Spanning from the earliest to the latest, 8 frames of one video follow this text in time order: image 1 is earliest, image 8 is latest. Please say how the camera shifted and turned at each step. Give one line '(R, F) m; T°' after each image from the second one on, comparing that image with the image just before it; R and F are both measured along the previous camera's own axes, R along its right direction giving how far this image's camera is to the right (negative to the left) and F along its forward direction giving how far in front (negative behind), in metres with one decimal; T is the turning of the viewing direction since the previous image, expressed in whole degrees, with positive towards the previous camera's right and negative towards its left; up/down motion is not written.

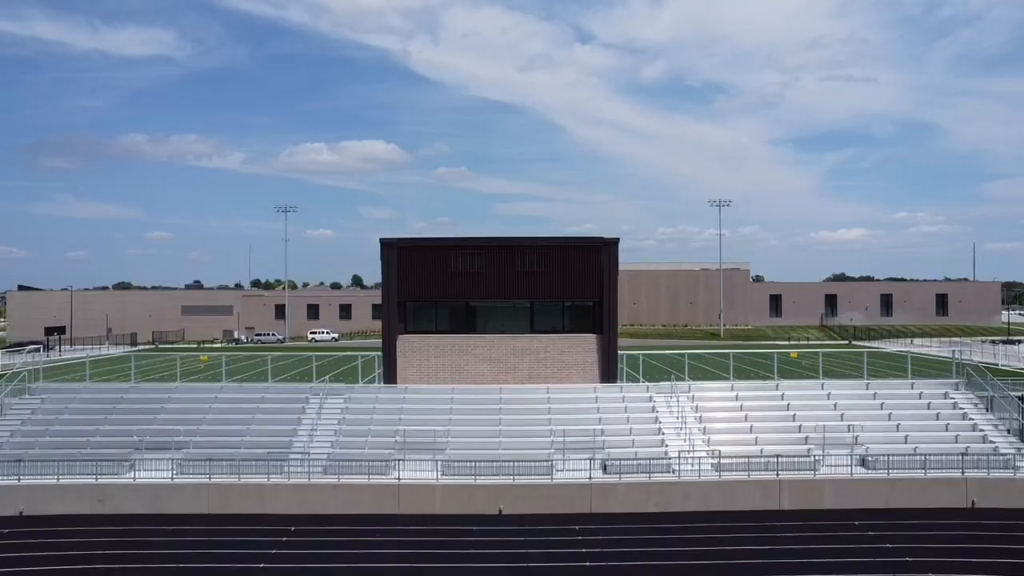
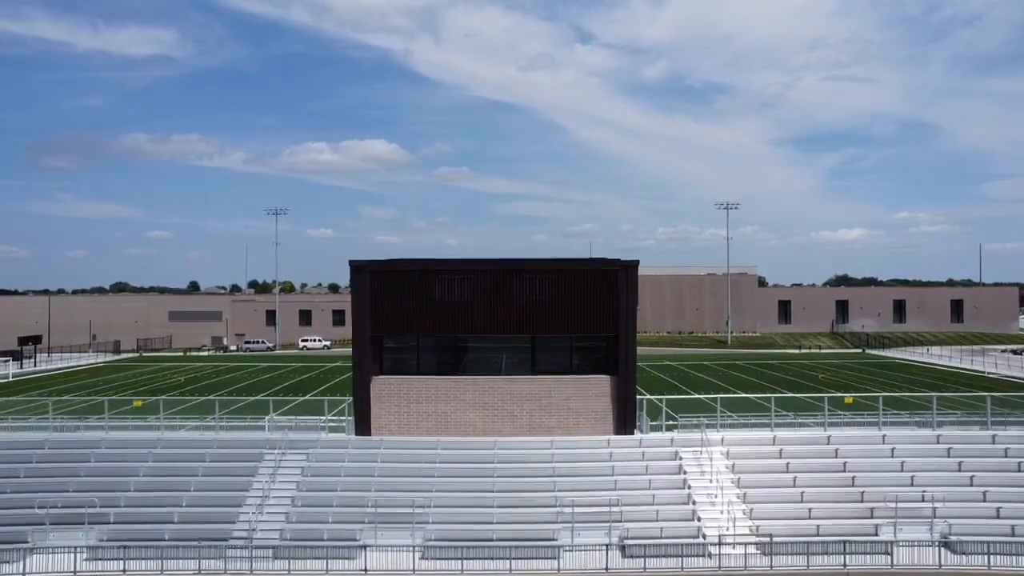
(+0.1, +3.8) m; 0°
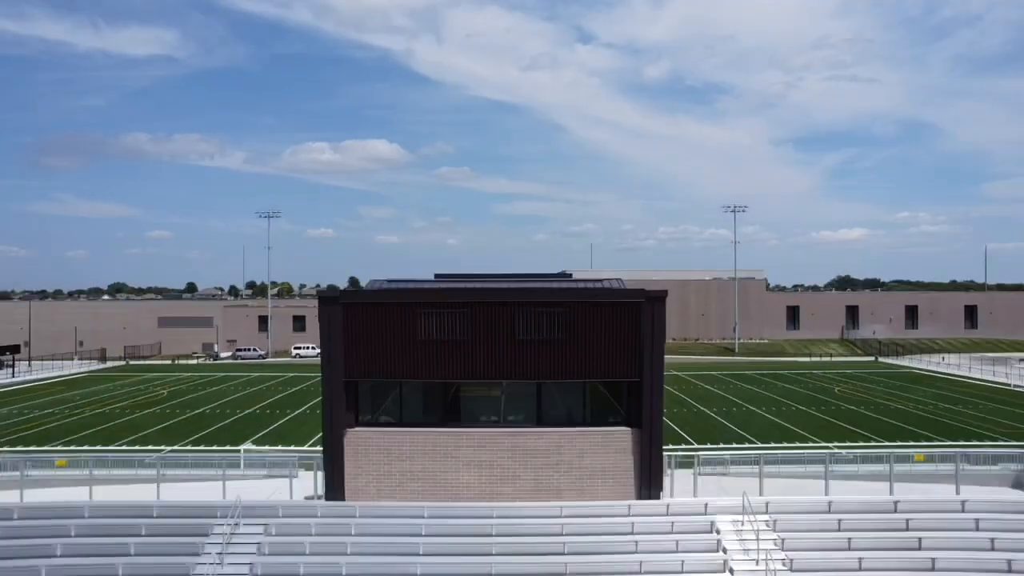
(0.0, +3.1) m; 0°
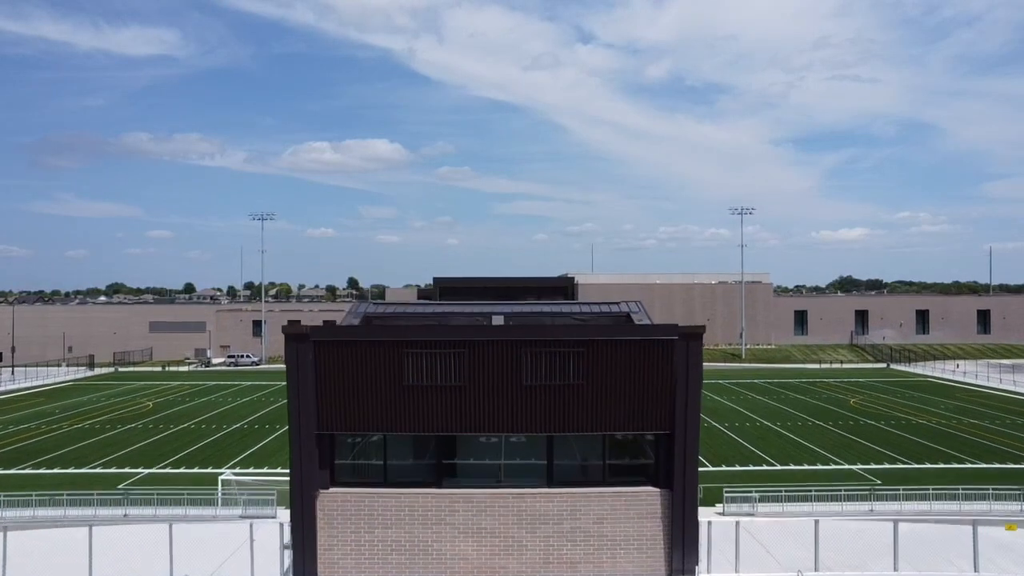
(-0.1, +2.6) m; 0°
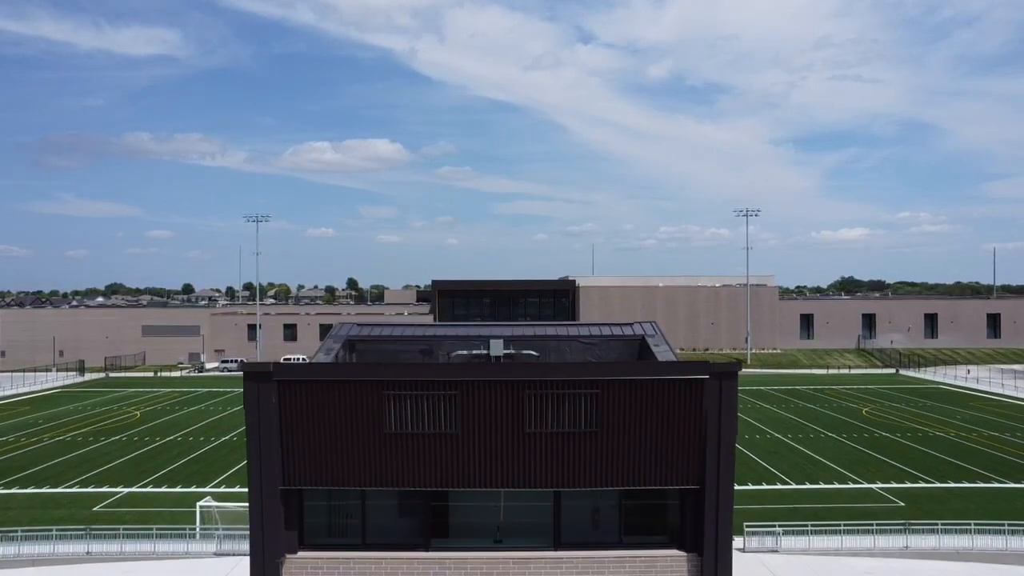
(0.0, +2.0) m; 0°
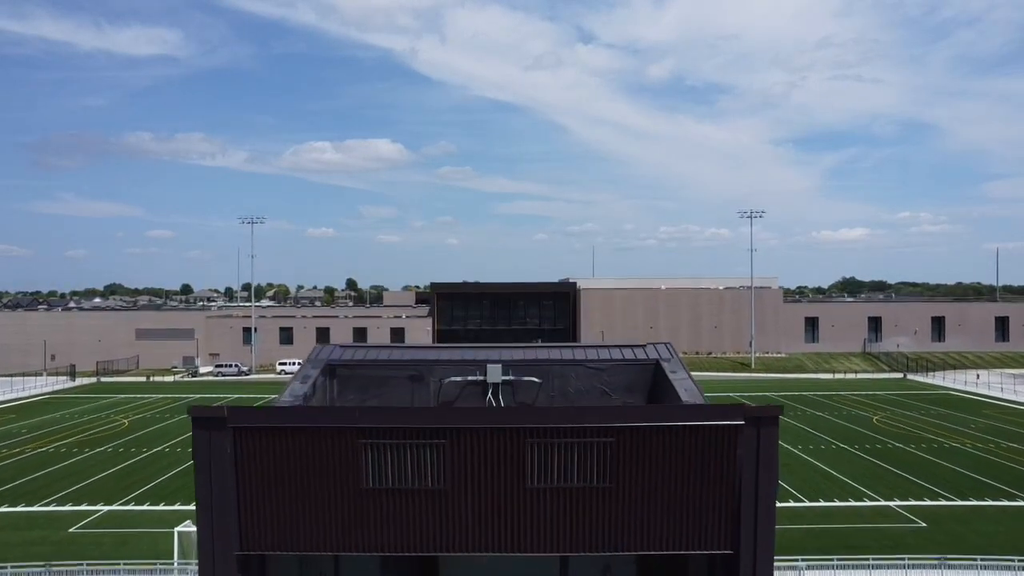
(0.0, +1.7) m; 0°
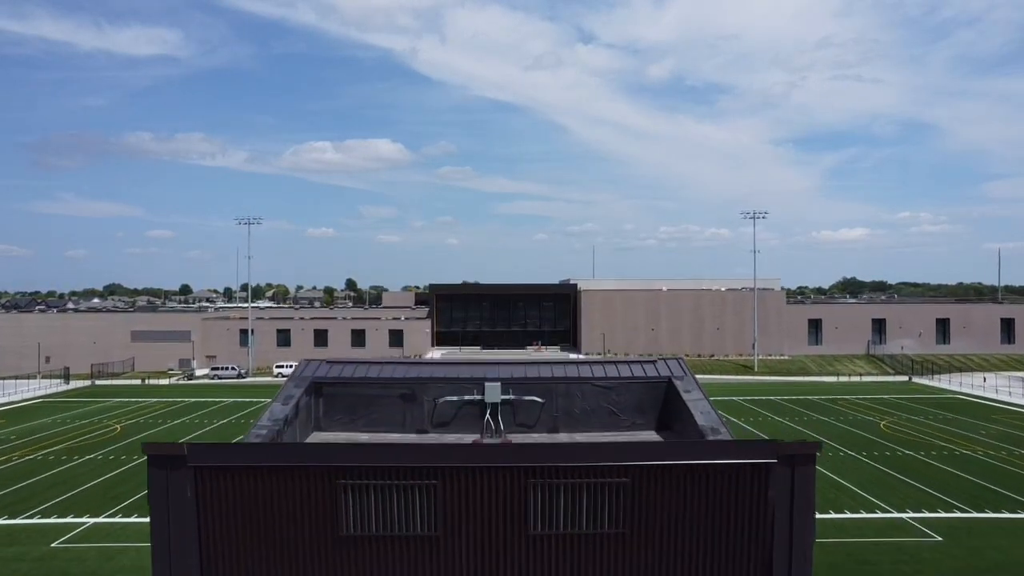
(0.0, +1.1) m; 0°
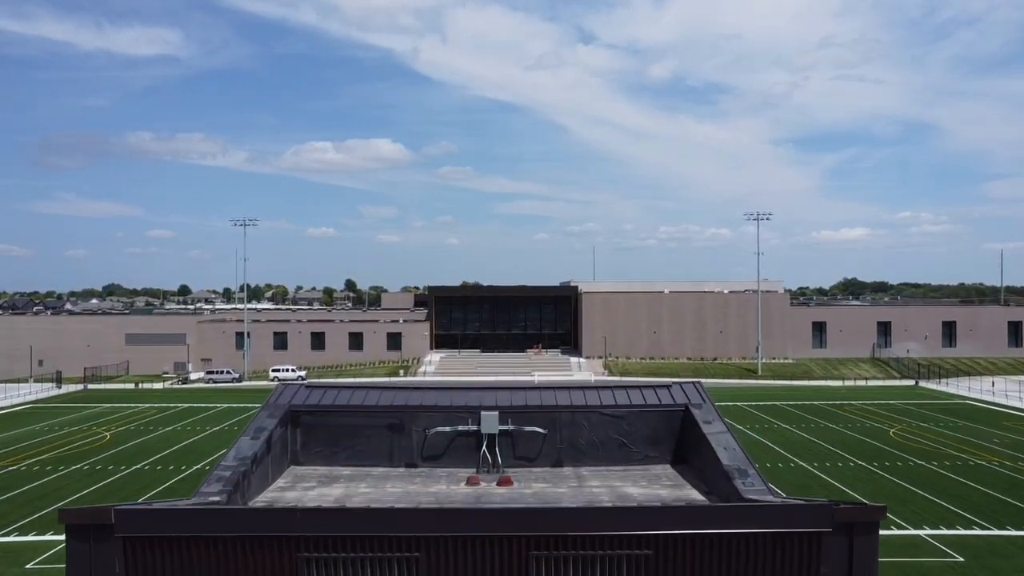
(0.0, +1.3) m; 0°
